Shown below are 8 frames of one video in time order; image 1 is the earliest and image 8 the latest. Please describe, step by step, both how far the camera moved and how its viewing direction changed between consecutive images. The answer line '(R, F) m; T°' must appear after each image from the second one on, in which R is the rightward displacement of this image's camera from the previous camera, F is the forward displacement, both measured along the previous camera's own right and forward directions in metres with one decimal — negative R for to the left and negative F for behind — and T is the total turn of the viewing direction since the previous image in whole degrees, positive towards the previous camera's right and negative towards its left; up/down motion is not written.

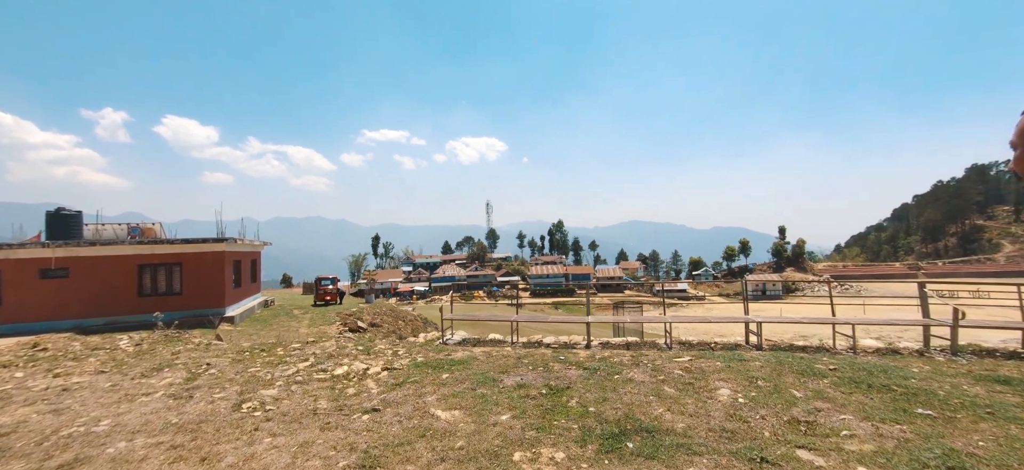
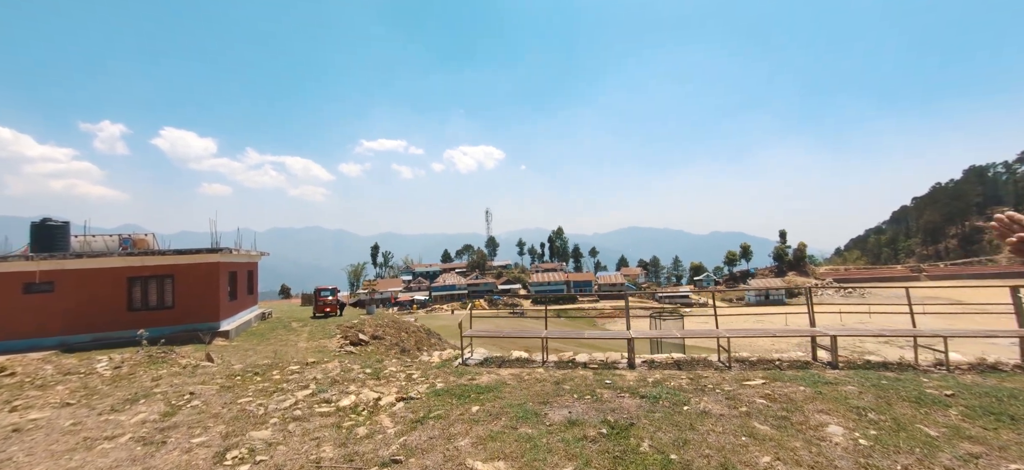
(-0.4, +0.8) m; 0°
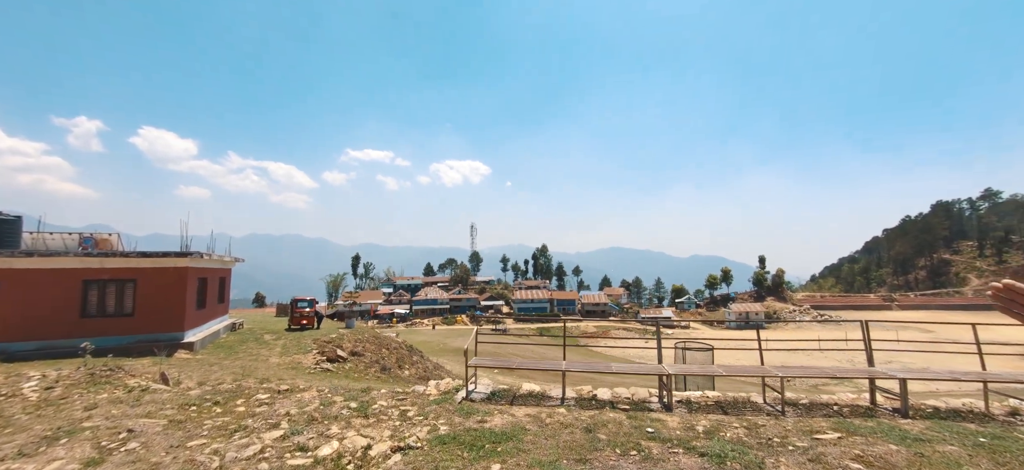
(-0.4, +0.8) m; +2°
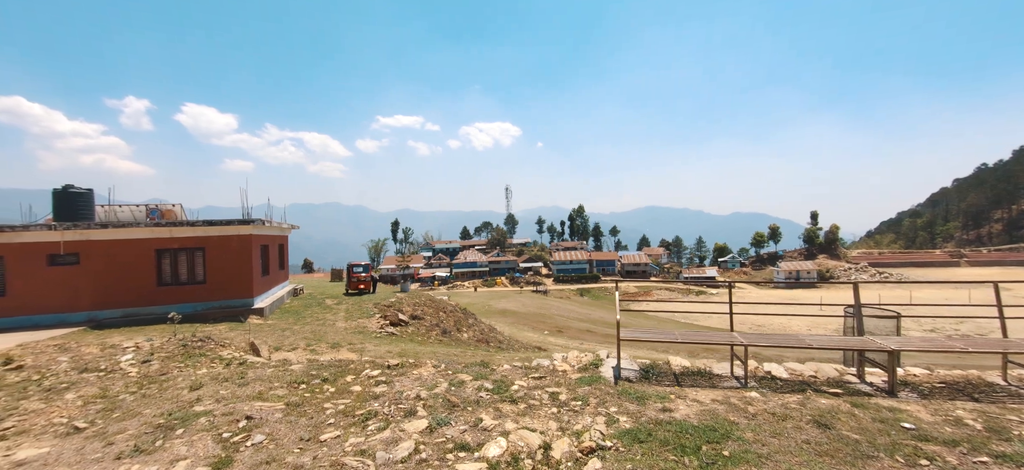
(-1.1, +0.8) m; -4°
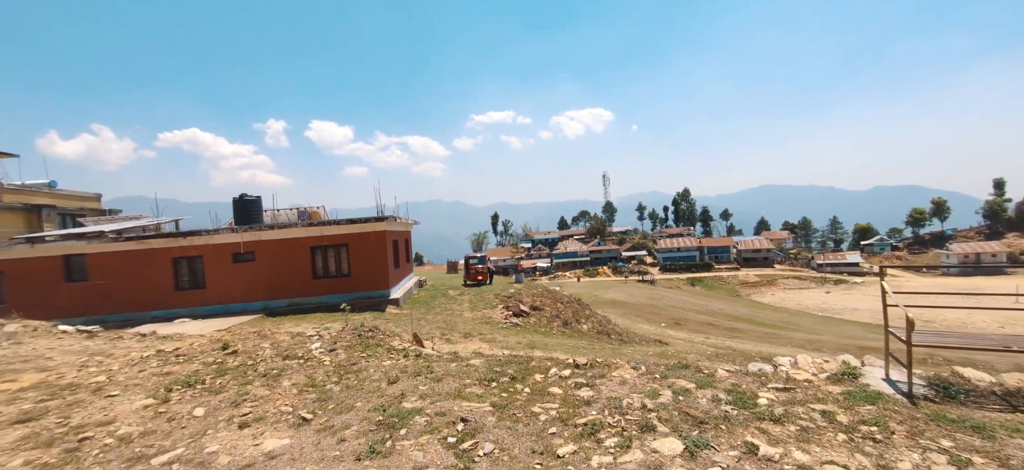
(-0.9, +0.4) m; -13°
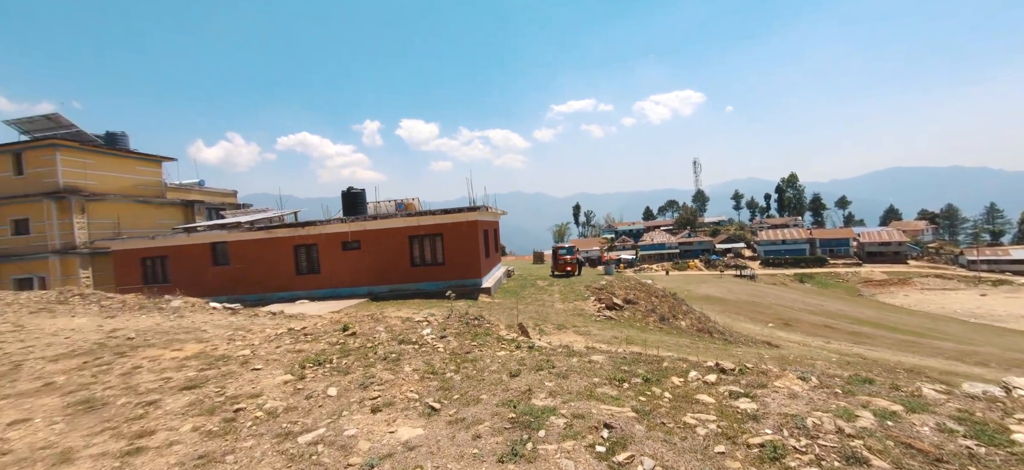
(-0.4, +0.3) m; -11°
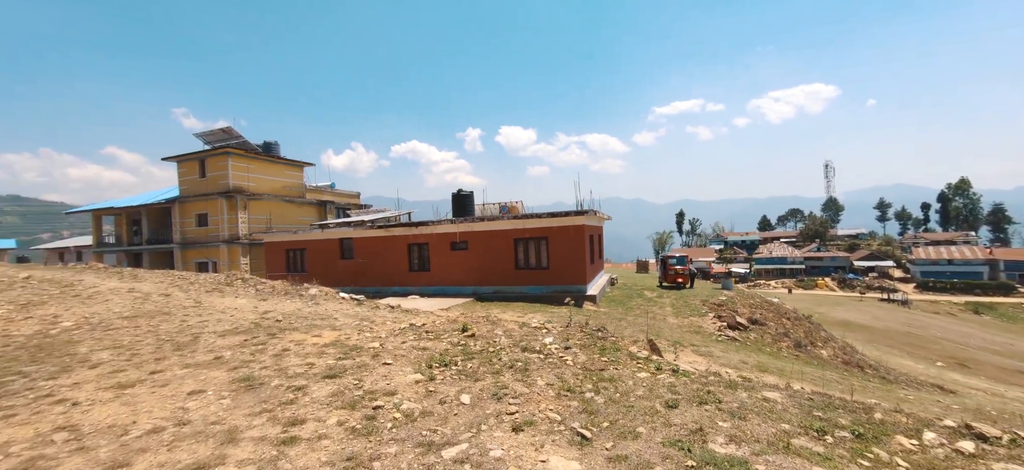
(-0.5, +0.4) m; -13°
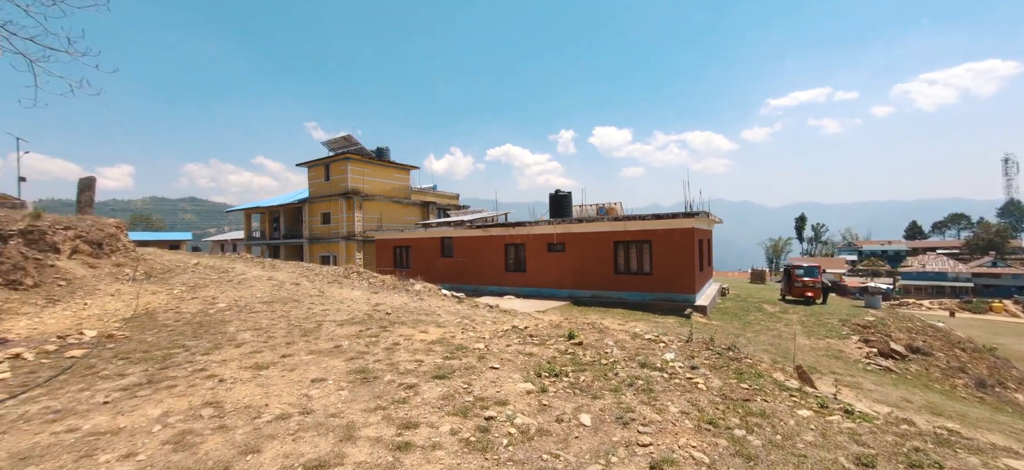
(-0.3, +0.4) m; -12°
